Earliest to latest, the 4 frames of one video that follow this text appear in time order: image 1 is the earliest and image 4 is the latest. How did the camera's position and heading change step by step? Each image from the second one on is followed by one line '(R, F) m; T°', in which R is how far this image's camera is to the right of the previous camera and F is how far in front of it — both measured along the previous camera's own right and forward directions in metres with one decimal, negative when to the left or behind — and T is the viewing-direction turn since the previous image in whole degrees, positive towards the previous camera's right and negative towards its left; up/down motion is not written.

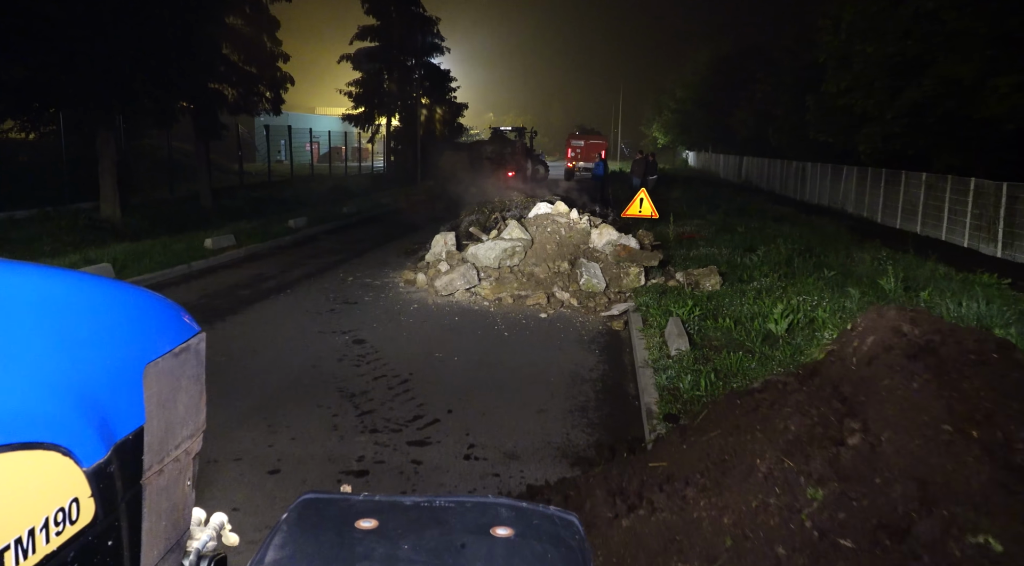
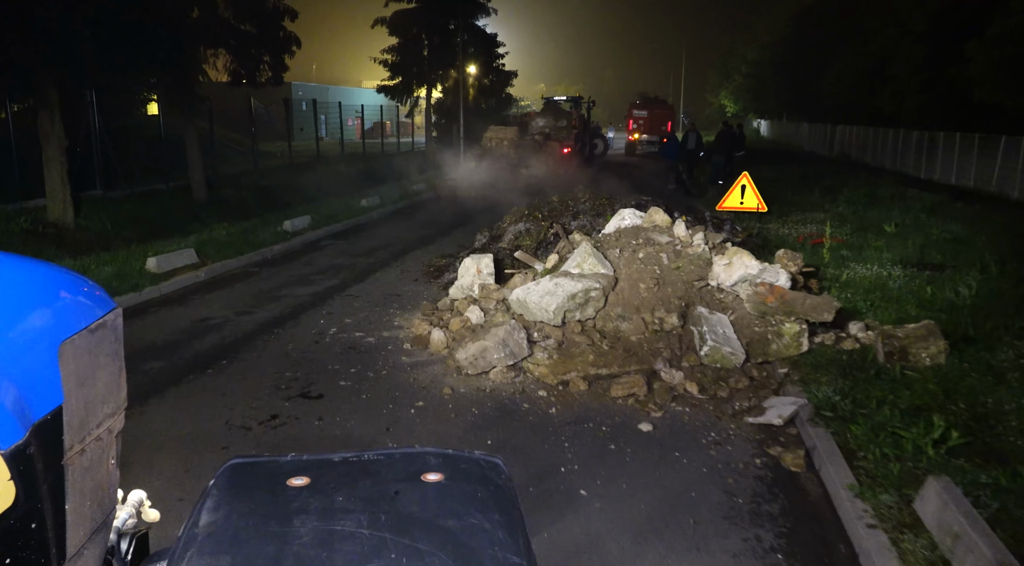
(+0.5, +0.5) m; -7°
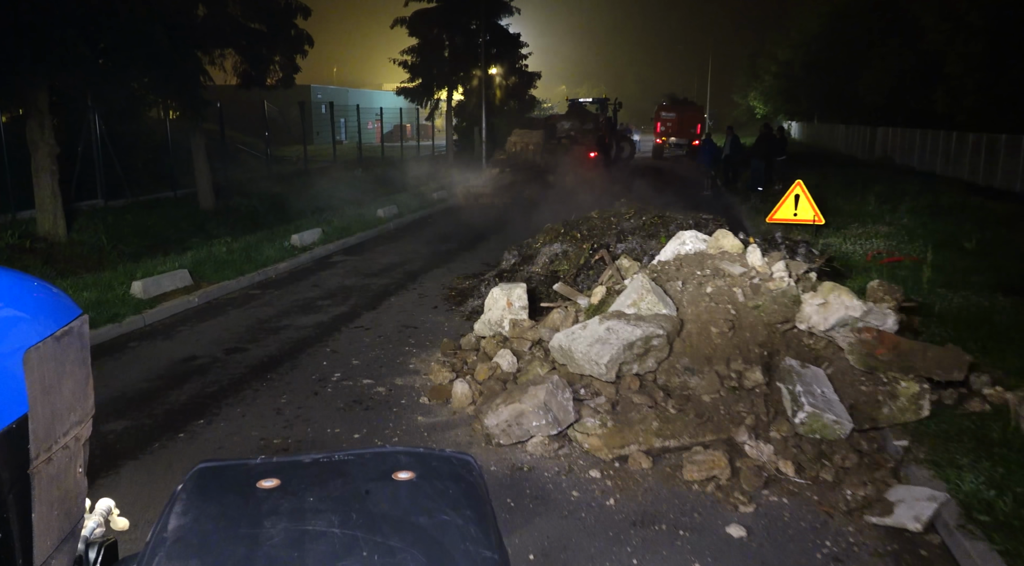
(-0.1, +0.4) m; -2°
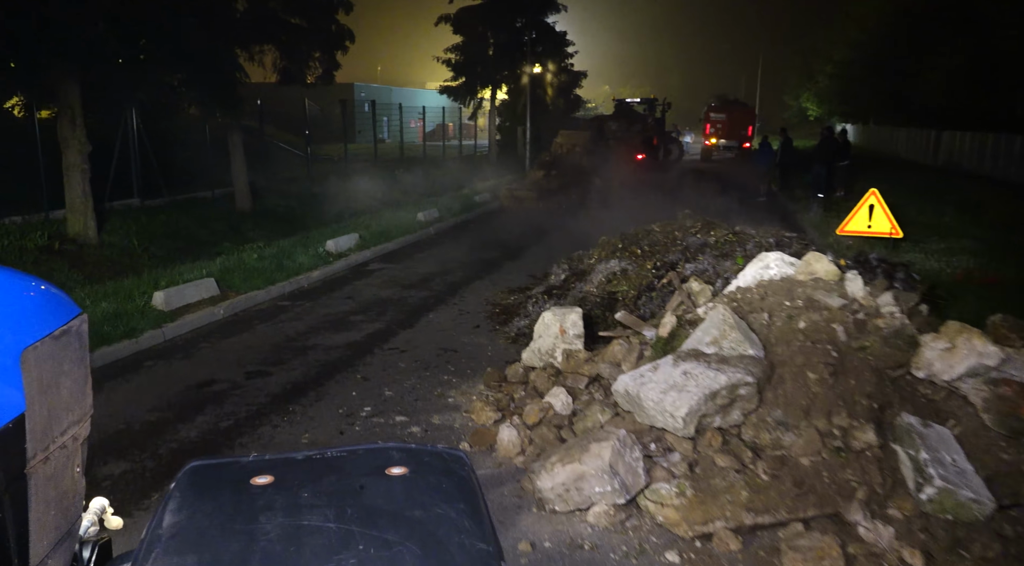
(0.0, +0.3) m; -3°
